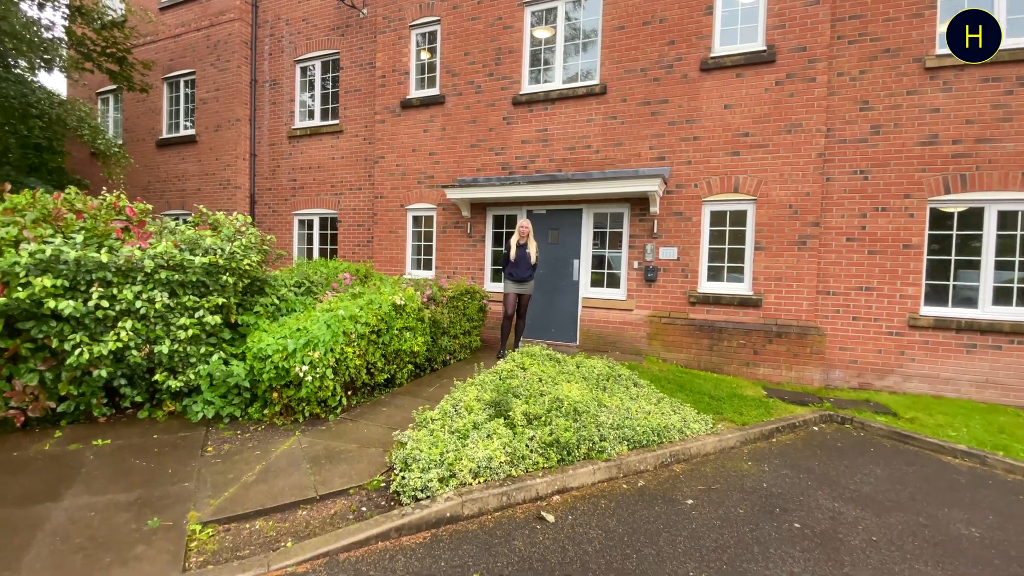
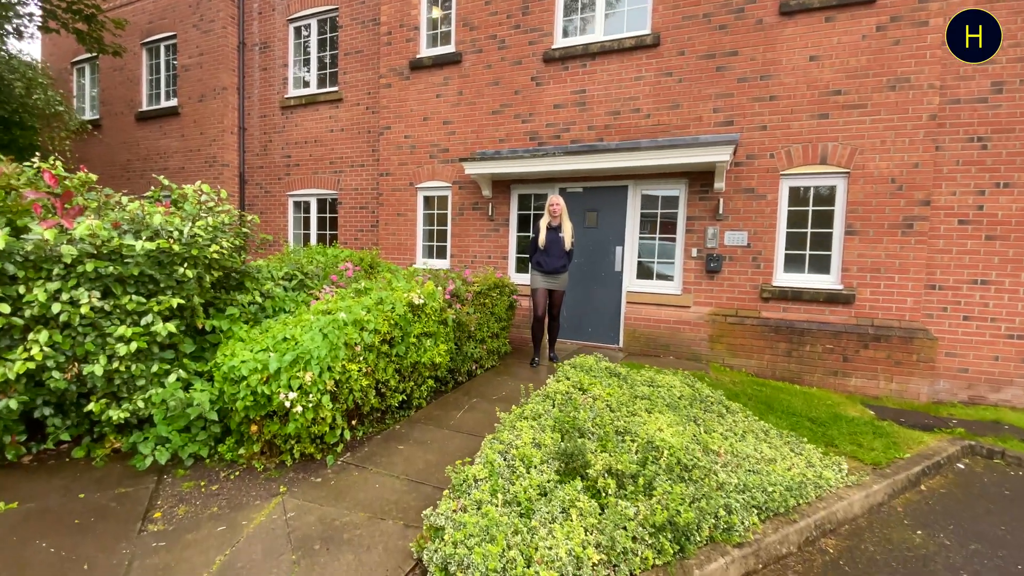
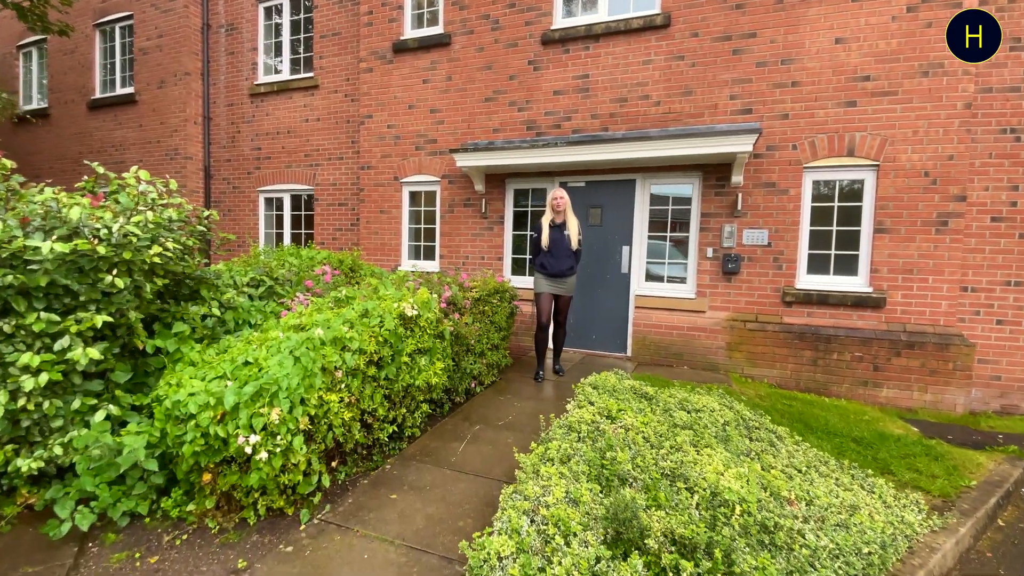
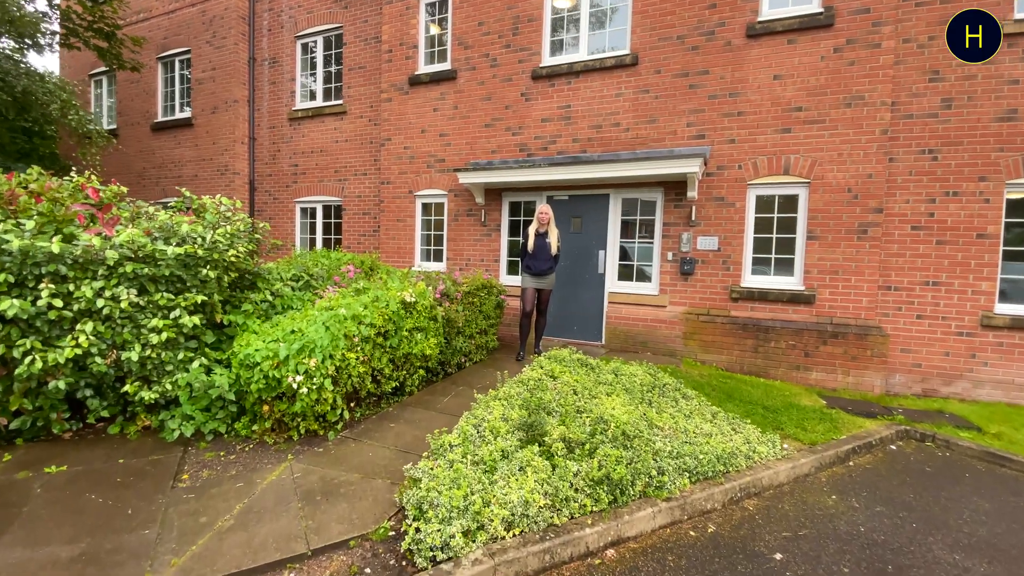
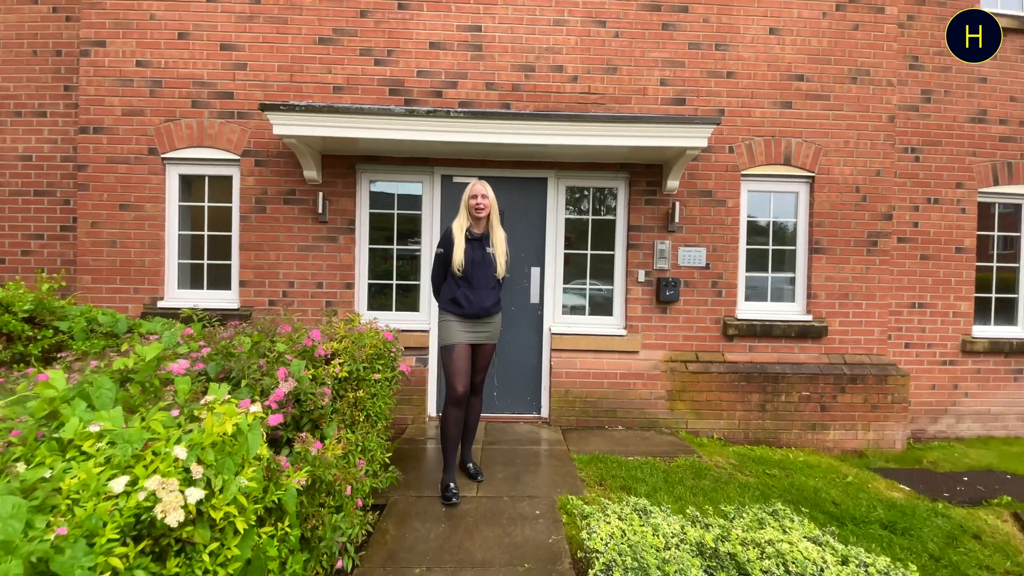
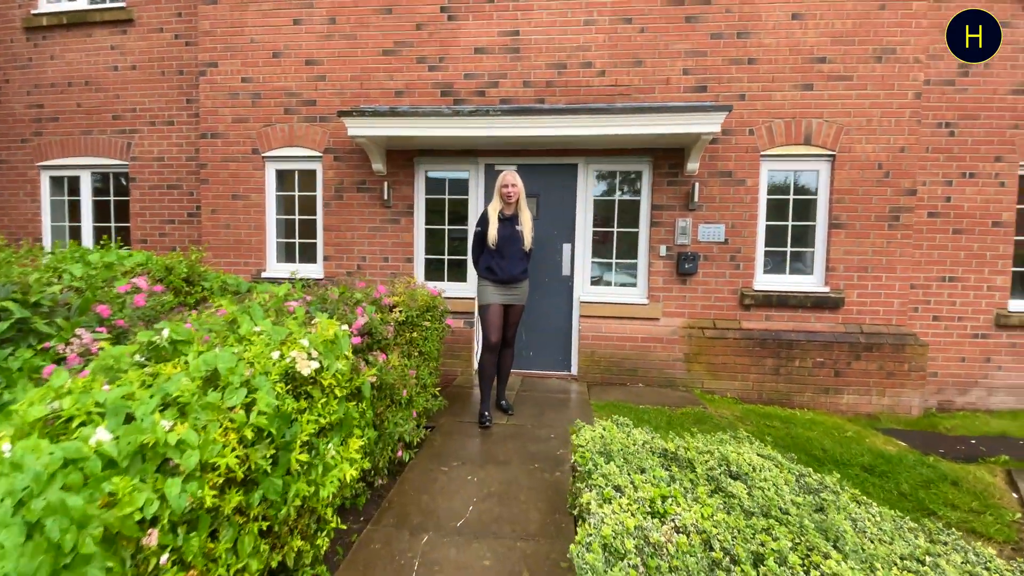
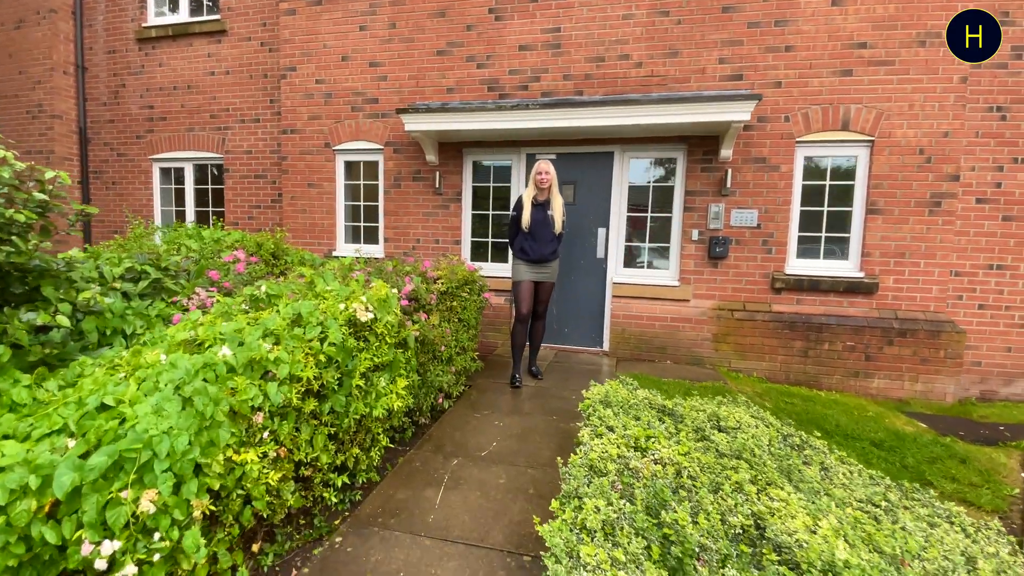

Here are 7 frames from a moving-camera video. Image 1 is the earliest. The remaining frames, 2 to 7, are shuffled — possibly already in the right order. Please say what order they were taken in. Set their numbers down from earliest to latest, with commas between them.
4, 2, 3, 7, 6, 5
